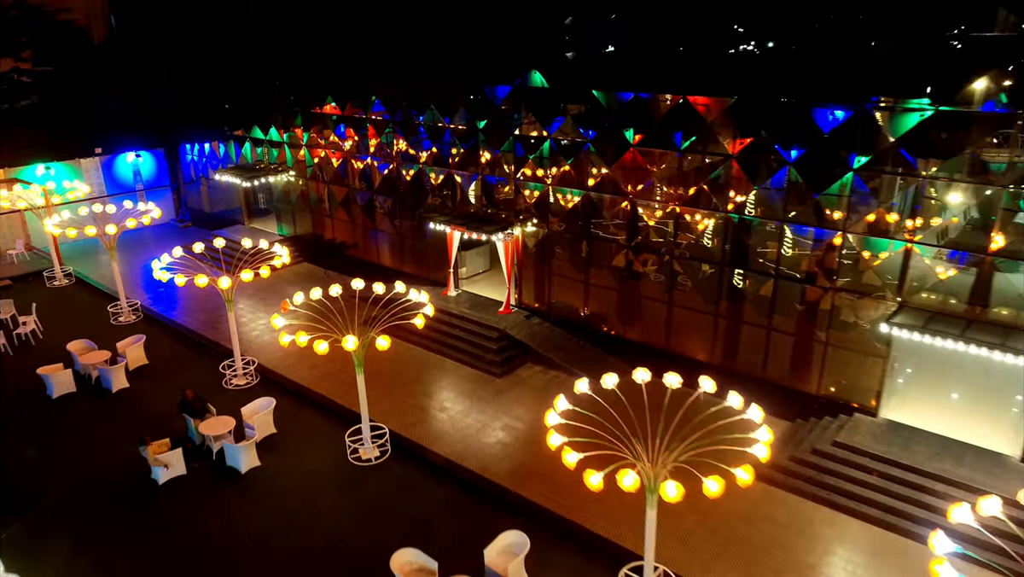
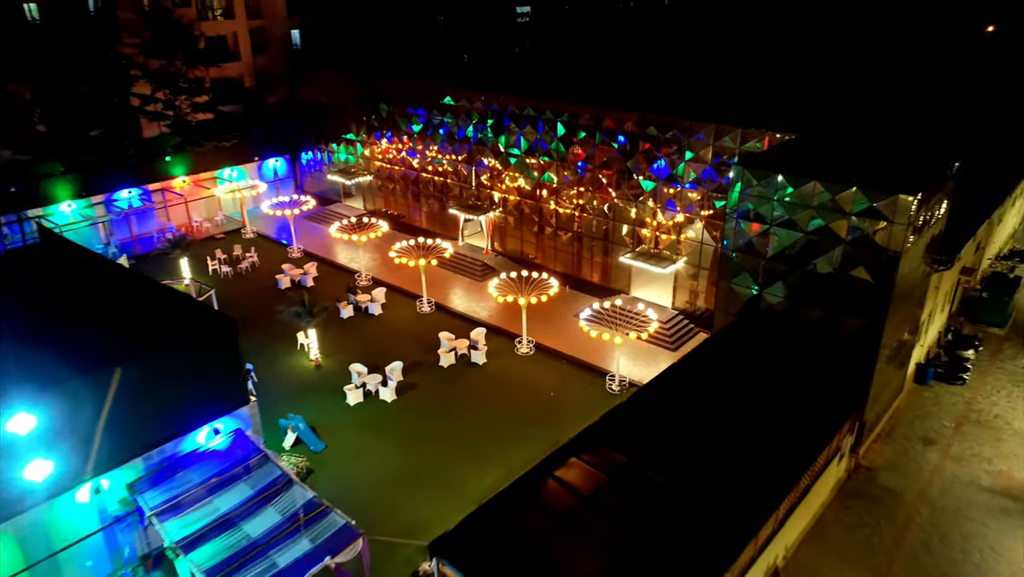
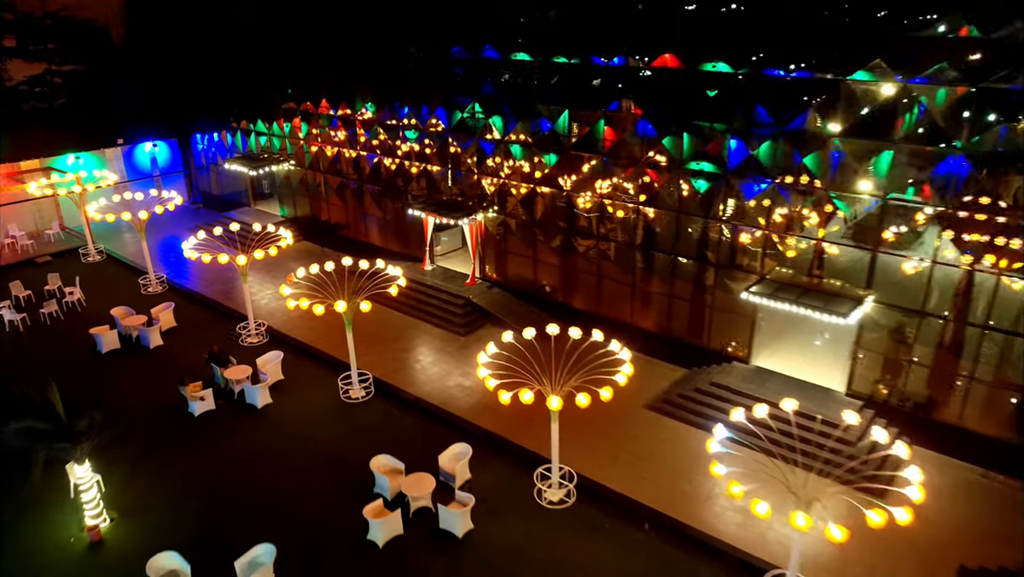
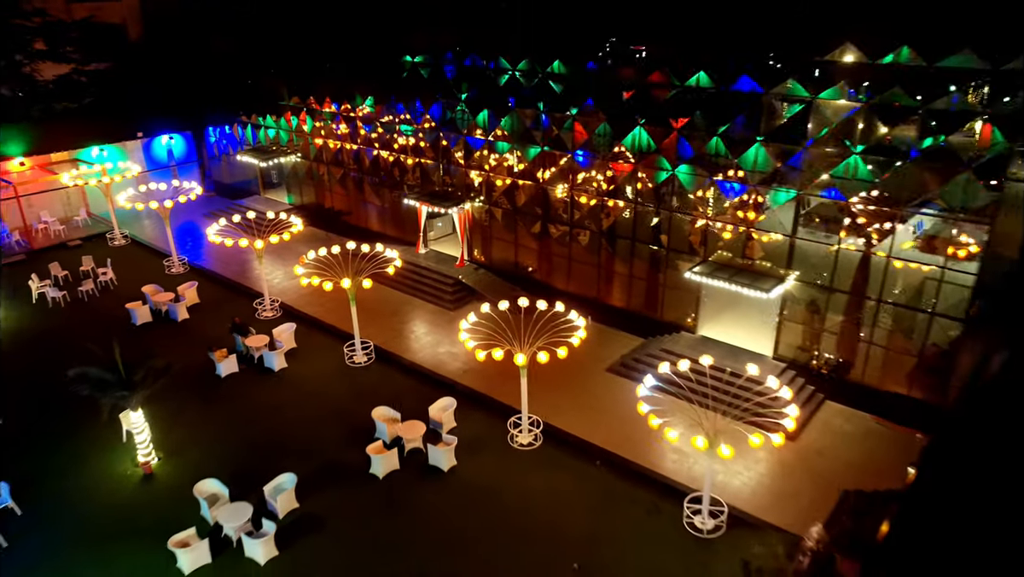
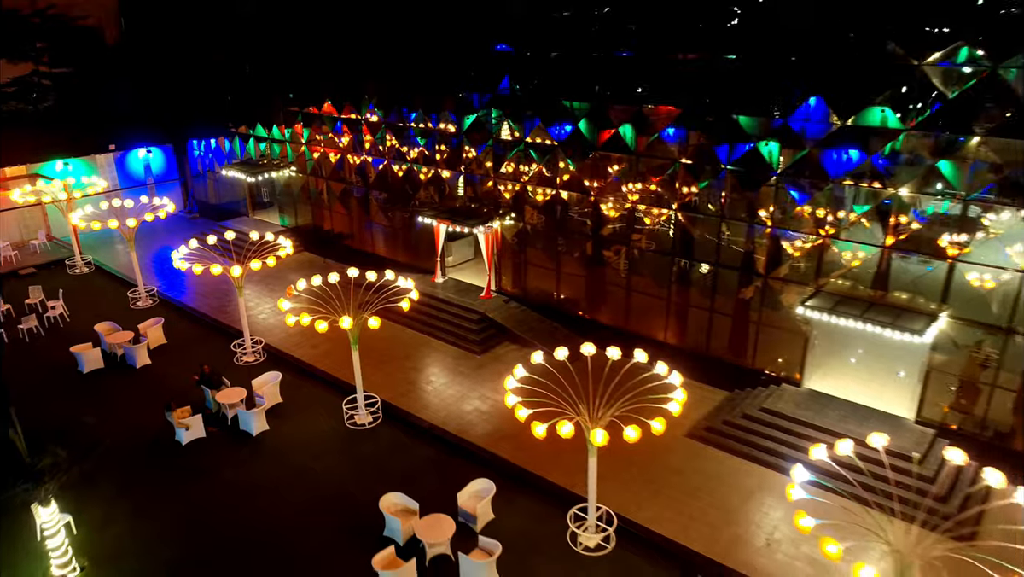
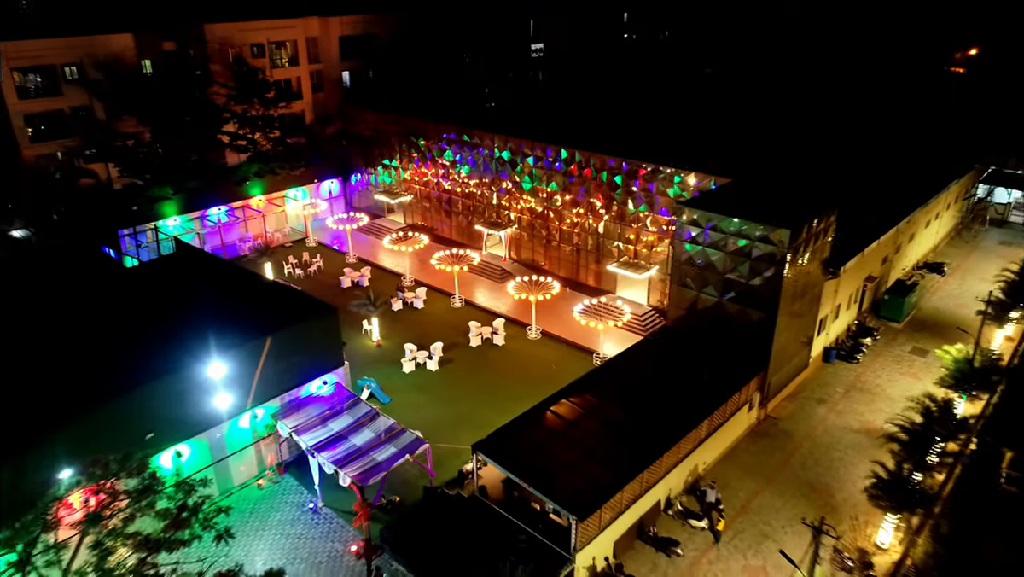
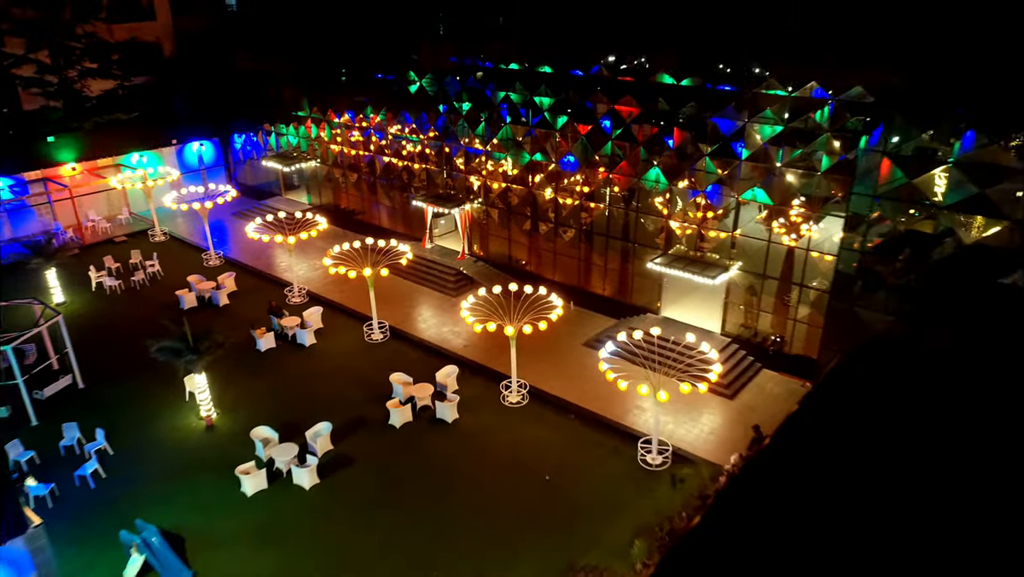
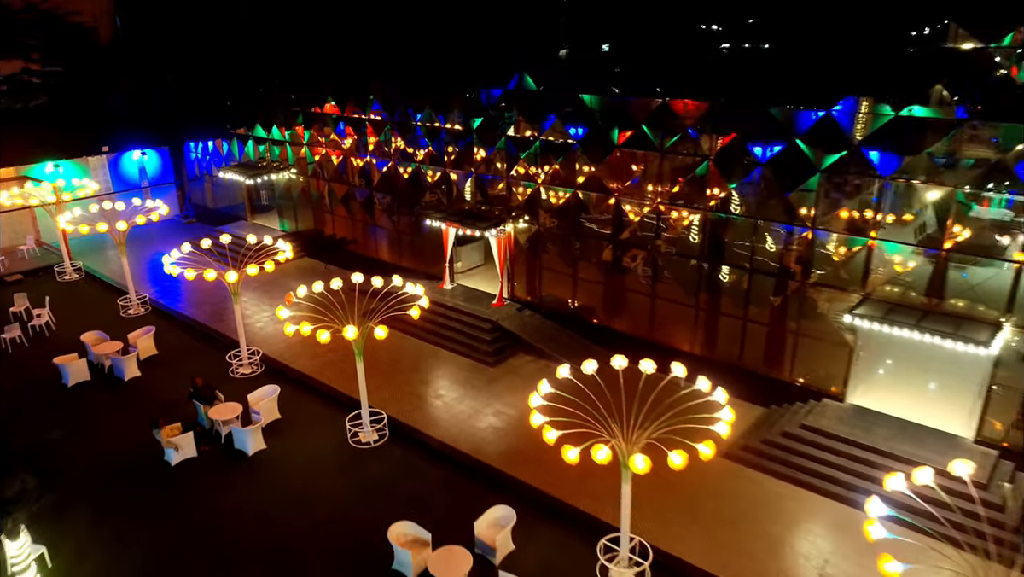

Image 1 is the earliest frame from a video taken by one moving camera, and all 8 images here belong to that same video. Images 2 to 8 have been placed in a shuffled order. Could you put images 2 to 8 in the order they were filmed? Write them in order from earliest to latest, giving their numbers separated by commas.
8, 5, 3, 4, 7, 2, 6
